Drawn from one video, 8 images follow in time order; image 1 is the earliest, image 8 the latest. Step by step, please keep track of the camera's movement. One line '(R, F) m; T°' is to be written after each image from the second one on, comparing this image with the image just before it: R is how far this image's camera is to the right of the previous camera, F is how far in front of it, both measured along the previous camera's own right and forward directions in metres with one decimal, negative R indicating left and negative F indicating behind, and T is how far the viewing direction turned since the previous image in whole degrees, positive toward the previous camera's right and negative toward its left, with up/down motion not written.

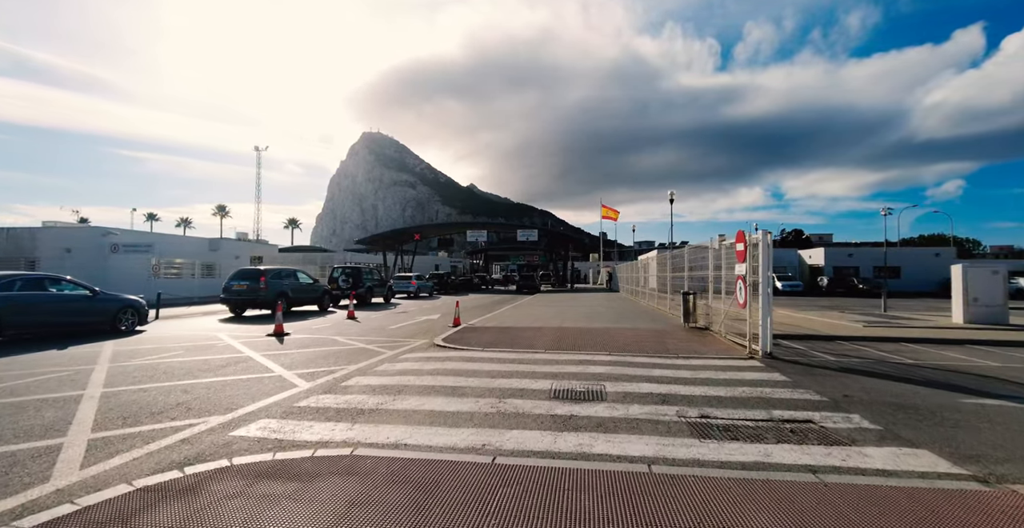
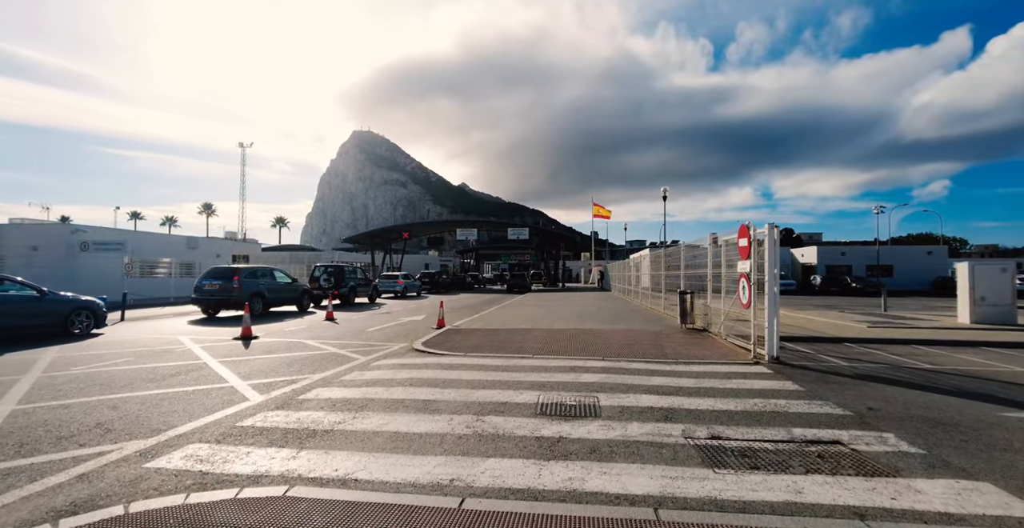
(+0.2, +0.8) m; +1°
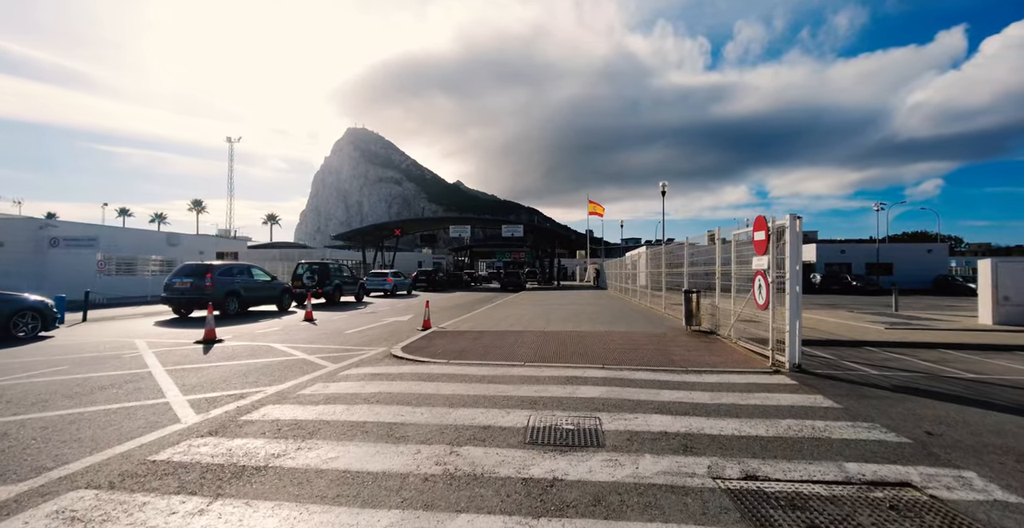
(+0.1, +1.0) m; +1°
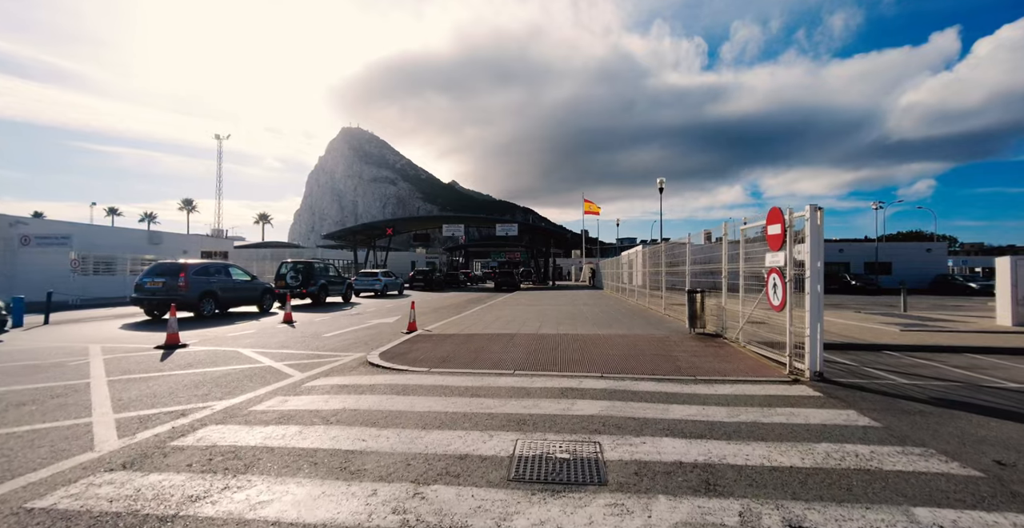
(+0.1, +0.8) m; +1°
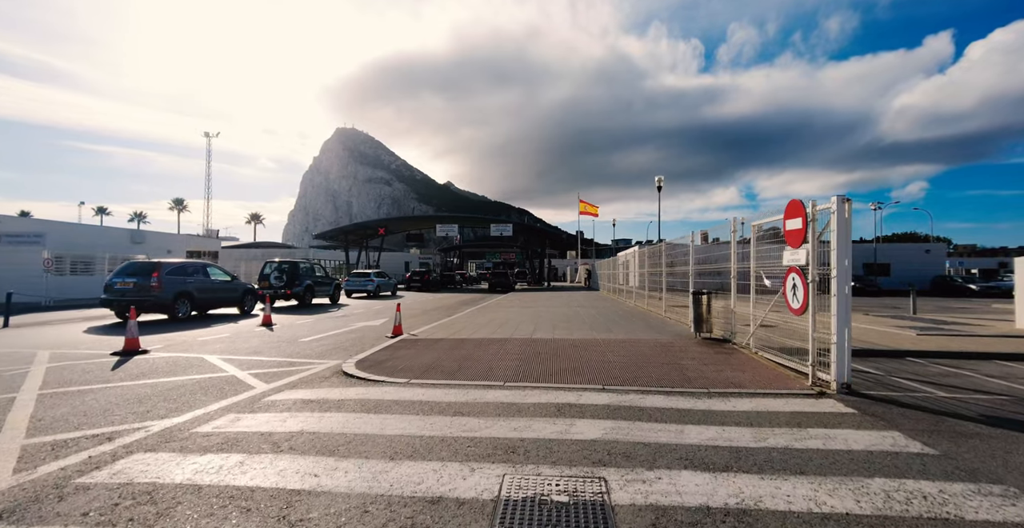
(+0.1, +0.8) m; +1°
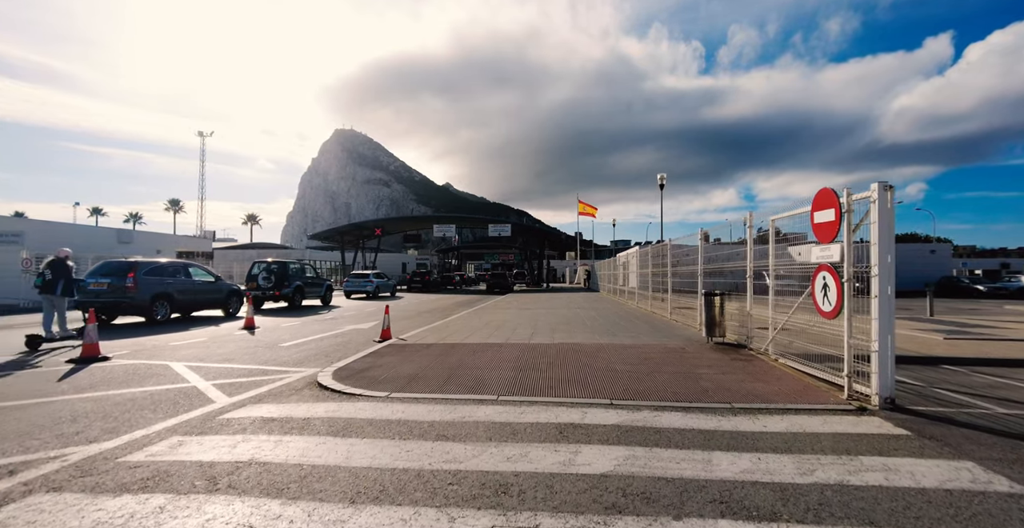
(+0.1, +0.8) m; 0°
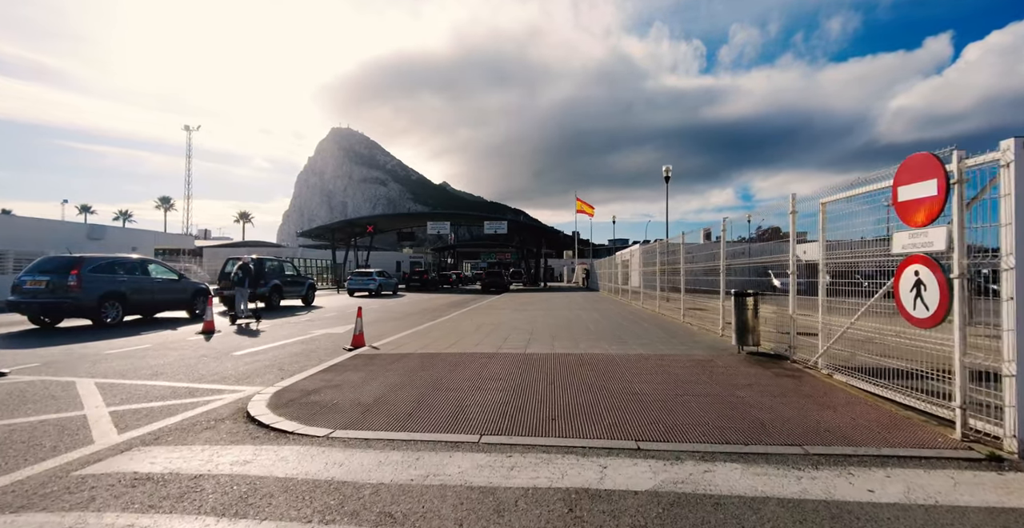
(+0.1, +1.5) m; 0°
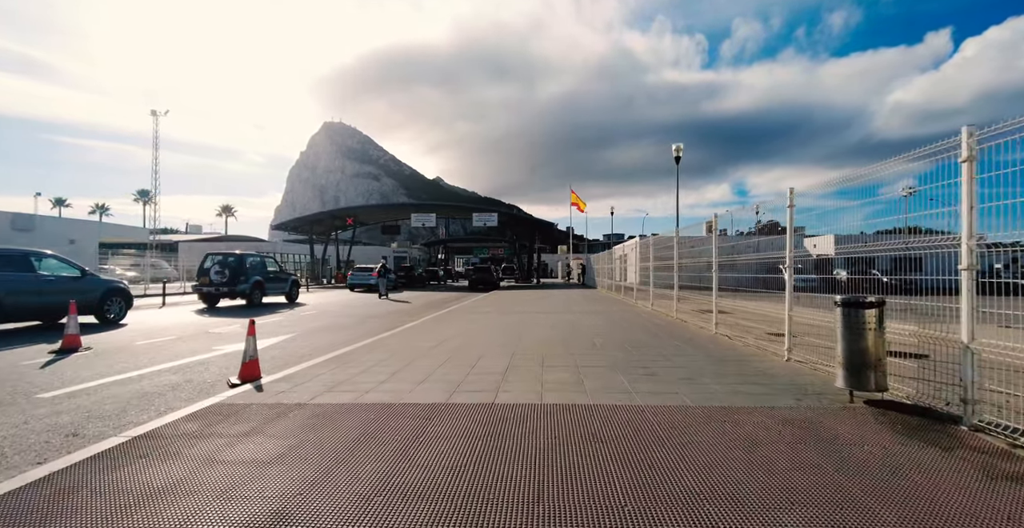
(+0.4, +3.1) m; +1°
